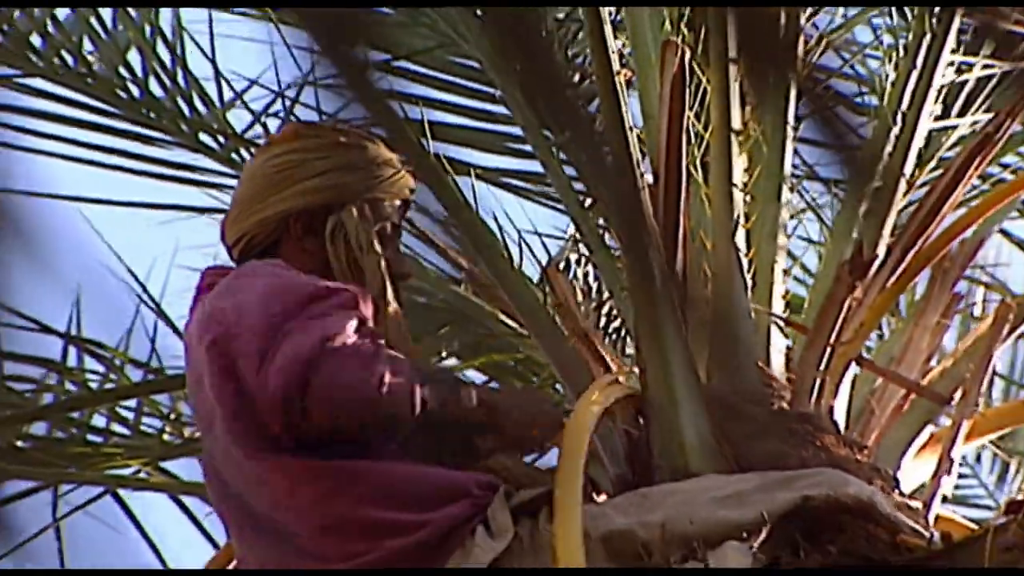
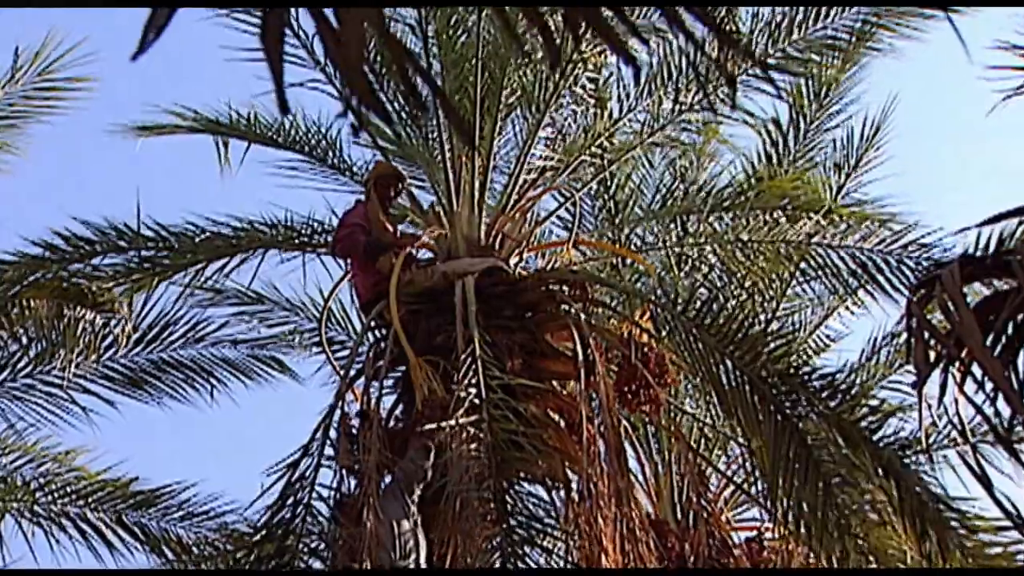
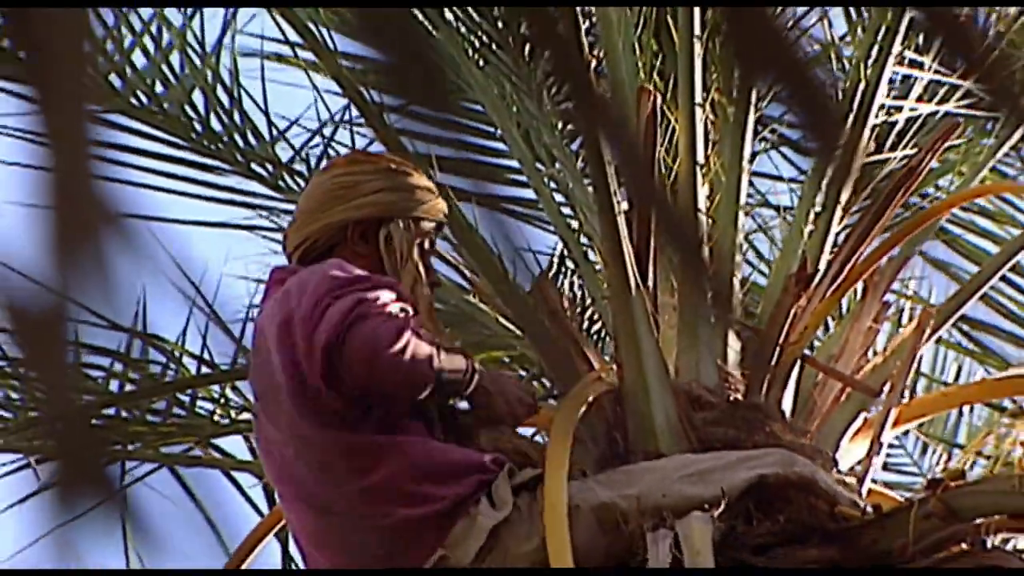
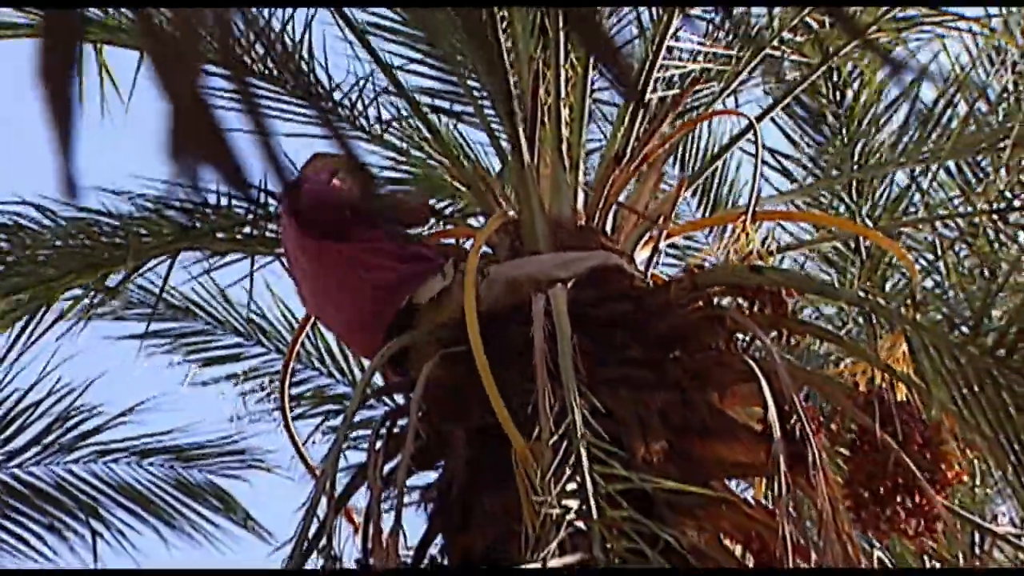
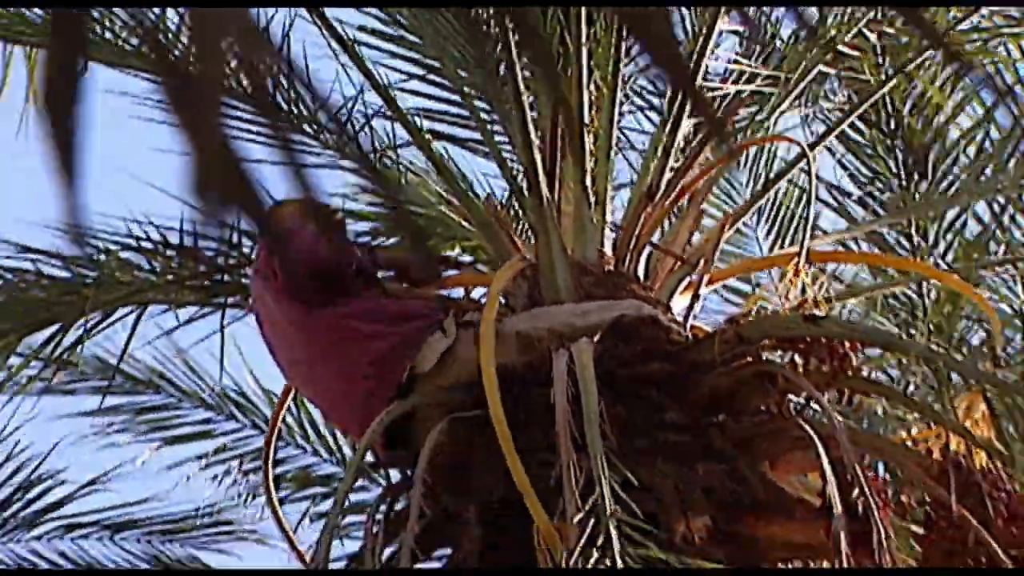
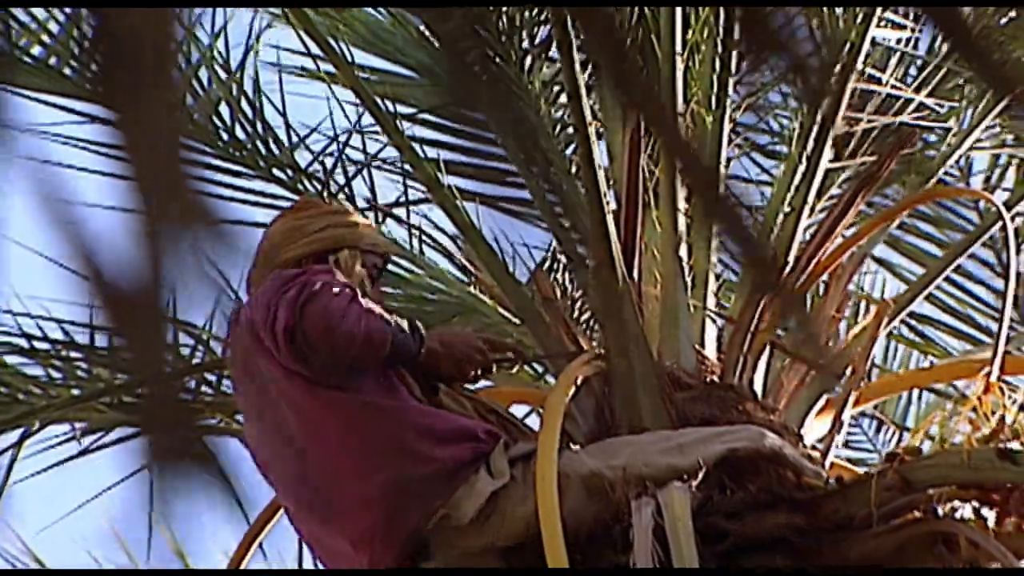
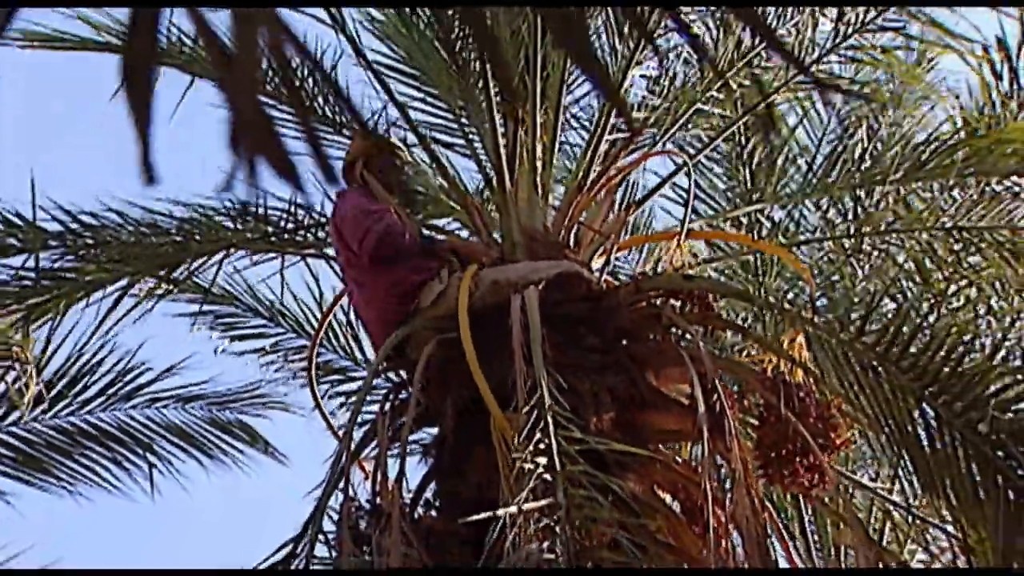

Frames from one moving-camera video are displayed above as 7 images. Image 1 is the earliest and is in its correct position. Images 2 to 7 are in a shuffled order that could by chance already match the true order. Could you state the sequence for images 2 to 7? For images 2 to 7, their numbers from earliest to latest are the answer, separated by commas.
3, 6, 5, 4, 7, 2
